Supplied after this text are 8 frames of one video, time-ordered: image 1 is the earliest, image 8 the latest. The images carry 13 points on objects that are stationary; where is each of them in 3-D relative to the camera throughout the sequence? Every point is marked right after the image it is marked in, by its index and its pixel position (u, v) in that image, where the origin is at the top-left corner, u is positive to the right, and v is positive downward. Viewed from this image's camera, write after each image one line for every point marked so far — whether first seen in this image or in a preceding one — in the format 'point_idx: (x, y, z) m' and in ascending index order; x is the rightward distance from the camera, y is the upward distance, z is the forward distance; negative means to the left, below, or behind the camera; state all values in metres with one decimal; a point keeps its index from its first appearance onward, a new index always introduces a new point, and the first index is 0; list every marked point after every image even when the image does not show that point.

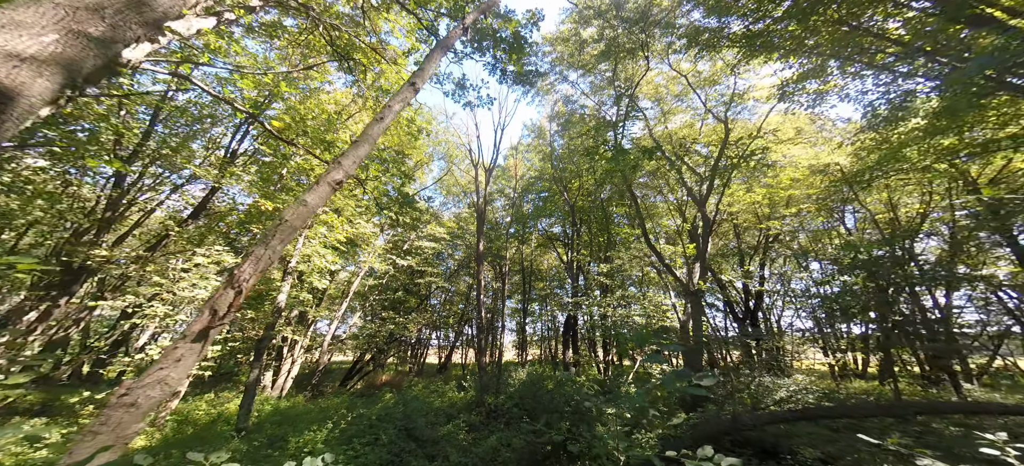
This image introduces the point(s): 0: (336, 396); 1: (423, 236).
0: (-7.8, -7.5, +14.5) m
1: (-5.6, 0.0, +19.8) m
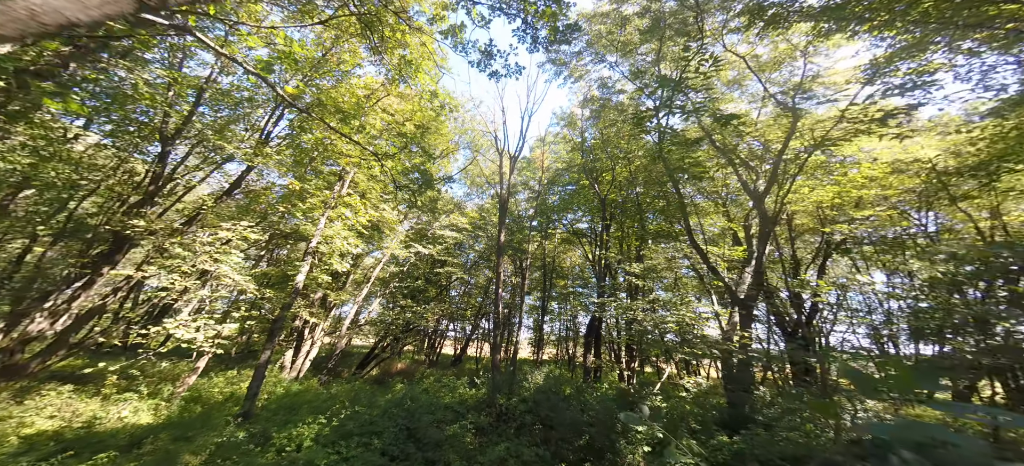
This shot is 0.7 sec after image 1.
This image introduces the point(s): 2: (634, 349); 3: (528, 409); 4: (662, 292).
0: (-7.2, -6.8, +14.5) m
1: (-4.2, +0.6, +19.5) m
2: (+3.9, -3.7, +10.4) m
3: (+0.4, -4.3, +7.9) m
4: (+4.5, -1.8, +9.8) m
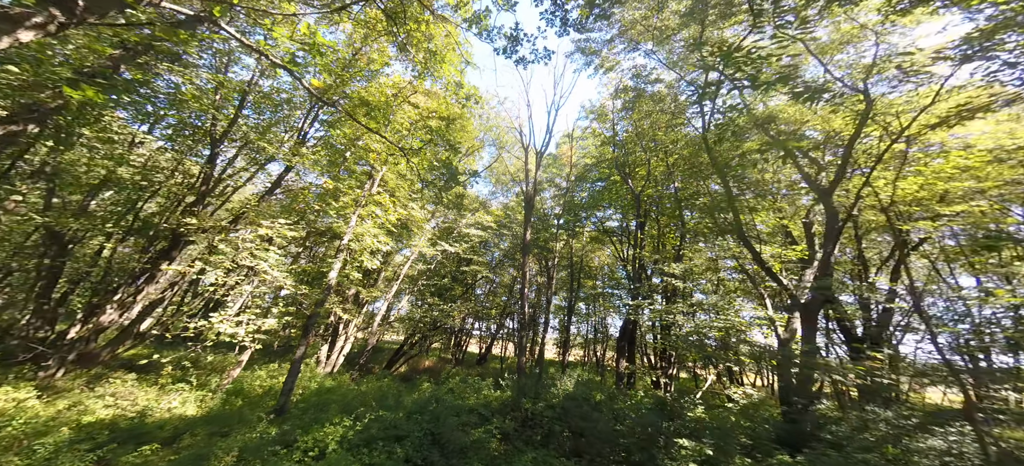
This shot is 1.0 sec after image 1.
0: (-6.1, -6.7, +14.7) m
1: (-2.7, +0.7, +19.5) m
2: (+4.7, -3.6, +9.7) m
3: (+1.0, -4.2, +7.5) m
4: (+5.3, -1.7, +9.2) m
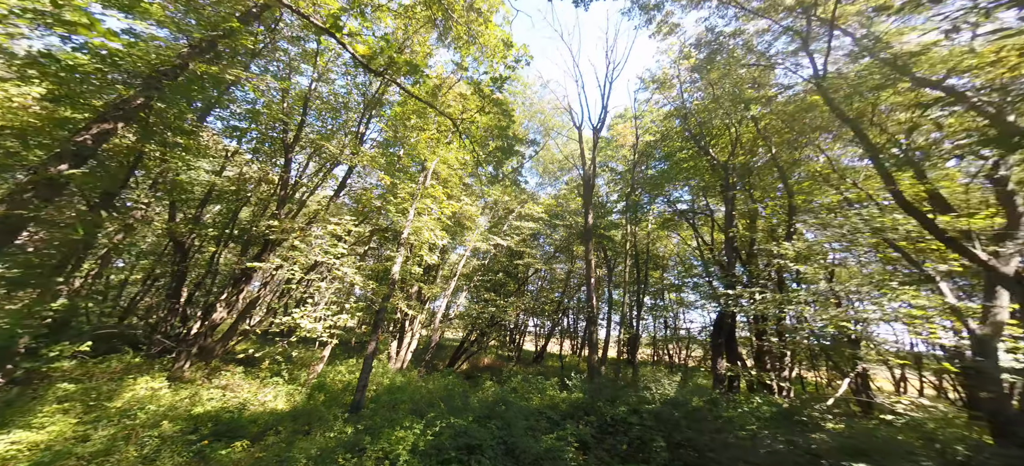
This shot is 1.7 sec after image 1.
0: (-3.2, -6.6, +14.9) m
1: (+0.5, +1.0, +19.0) m
2: (+6.5, -3.1, +8.3) m
3: (+2.6, -3.8, +6.7) m
4: (+6.9, -1.1, +7.6) m
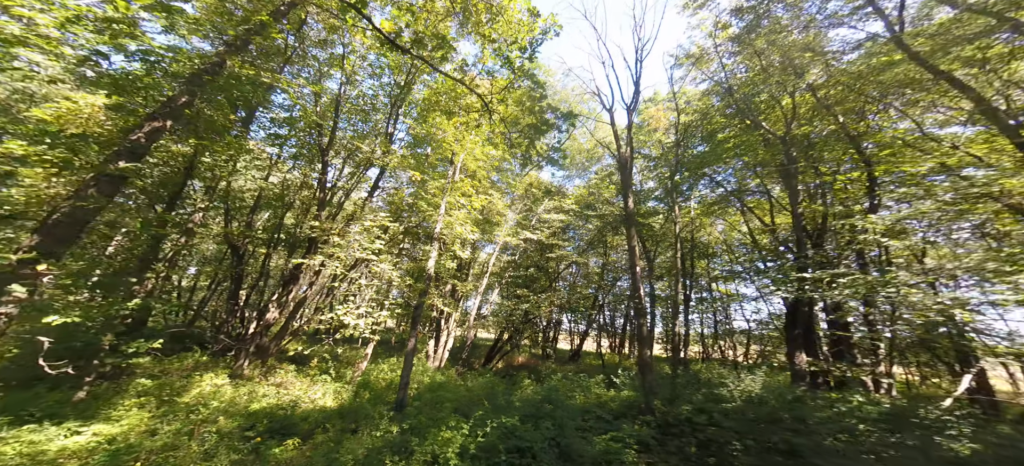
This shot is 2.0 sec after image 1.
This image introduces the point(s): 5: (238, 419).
0: (-1.4, -6.4, +14.8) m
1: (+2.3, +1.4, +18.5) m
2: (+7.5, -2.5, +7.3) m
3: (+3.5, -3.5, +6.1) m
4: (+7.8, -0.6, +6.6) m
5: (-6.0, -4.1, +7.1) m
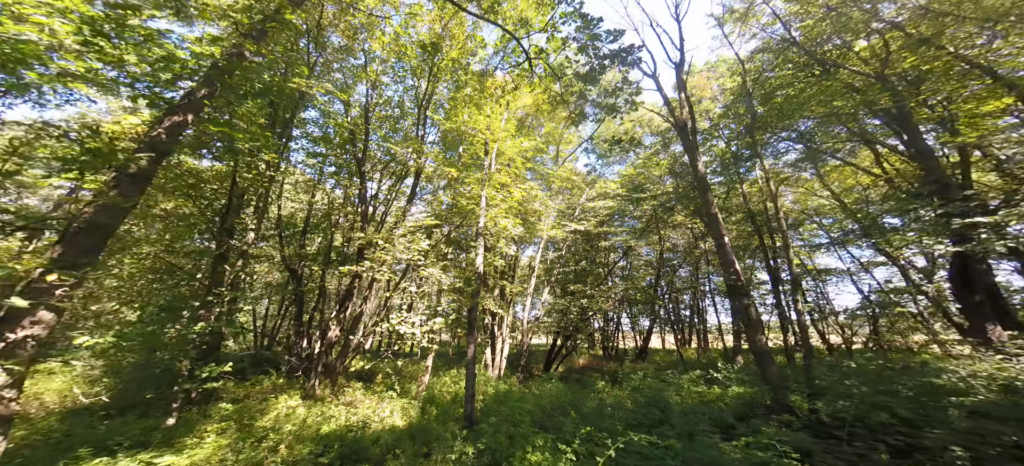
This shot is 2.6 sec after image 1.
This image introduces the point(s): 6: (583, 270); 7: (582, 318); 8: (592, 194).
0: (+1.5, -6.3, +13.9) m
1: (+4.6, +1.9, +17.3) m
2: (+8.9, -1.3, +5.5) m
3: (+4.9, -2.8, +4.7) m
4: (+8.8, +0.6, +4.8) m
5: (-4.3, -4.4, +6.9) m
6: (+4.2, -2.2, +18.5) m
7: (+3.6, -4.3, +16.5) m
8: (+4.4, +1.9, +17.1) m
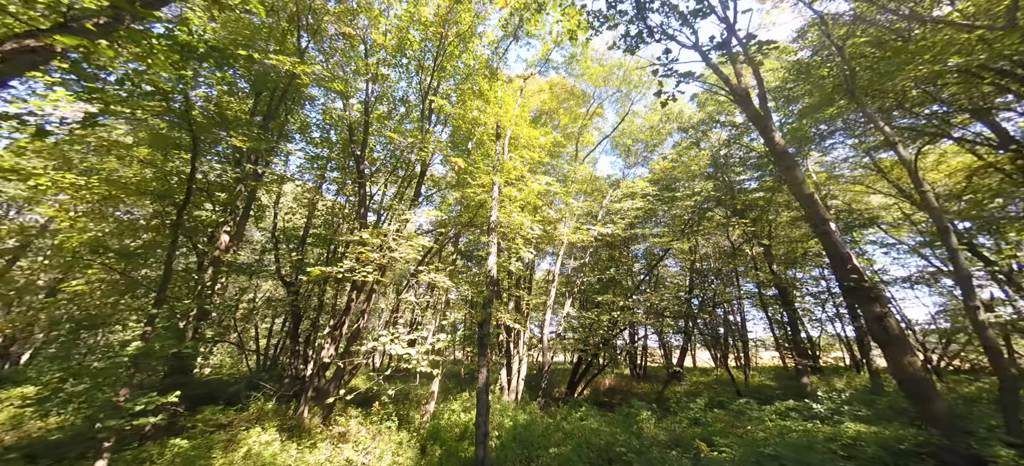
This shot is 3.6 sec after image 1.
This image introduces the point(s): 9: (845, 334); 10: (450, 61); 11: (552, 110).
0: (+2.2, -6.4, +11.9) m
1: (+5.4, +1.7, +15.6) m
2: (+9.2, -0.9, +3.5) m
3: (+5.2, -2.3, +2.8) m
4: (+9.0, +1.1, +2.9) m
5: (-3.9, -4.3, +5.3) m
6: (+5.1, -2.5, +16.7) m
7: (+4.5, -4.5, +14.6) m
8: (+5.2, +1.7, +15.5) m
9: (+18.5, -5.7, +18.3) m
10: (-2.1, +5.9, +11.3) m
11: (+1.8, +5.3, +14.2) m
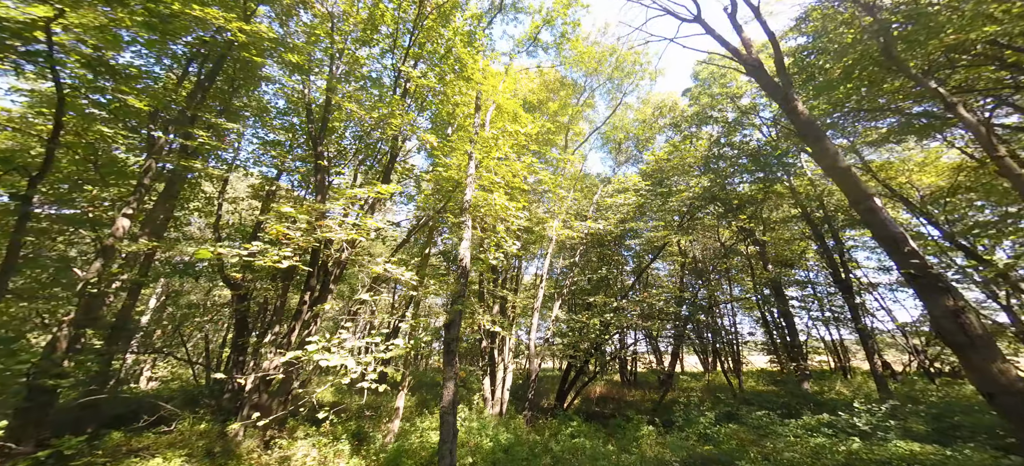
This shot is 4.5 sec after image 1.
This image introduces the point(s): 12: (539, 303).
0: (+1.6, -6.2, +10.8) m
1: (+4.7, +1.8, +14.8) m
2: (+9.0, -0.6, +2.8) m
3: (+5.0, -2.0, +1.9) m
4: (+8.8, +1.4, +2.2) m
5: (-4.2, -4.0, +4.0) m
6: (+4.4, -2.4, +15.7) m
7: (+3.8, -4.4, +13.6) m
8: (+4.5, +1.8, +14.6) m
9: (+17.7, -5.7, +17.8) m
10: (-2.7, +6.1, +10.2) m
11: (+1.1, +5.4, +13.2) m
12: (+1.2, -2.9, +13.8) m
